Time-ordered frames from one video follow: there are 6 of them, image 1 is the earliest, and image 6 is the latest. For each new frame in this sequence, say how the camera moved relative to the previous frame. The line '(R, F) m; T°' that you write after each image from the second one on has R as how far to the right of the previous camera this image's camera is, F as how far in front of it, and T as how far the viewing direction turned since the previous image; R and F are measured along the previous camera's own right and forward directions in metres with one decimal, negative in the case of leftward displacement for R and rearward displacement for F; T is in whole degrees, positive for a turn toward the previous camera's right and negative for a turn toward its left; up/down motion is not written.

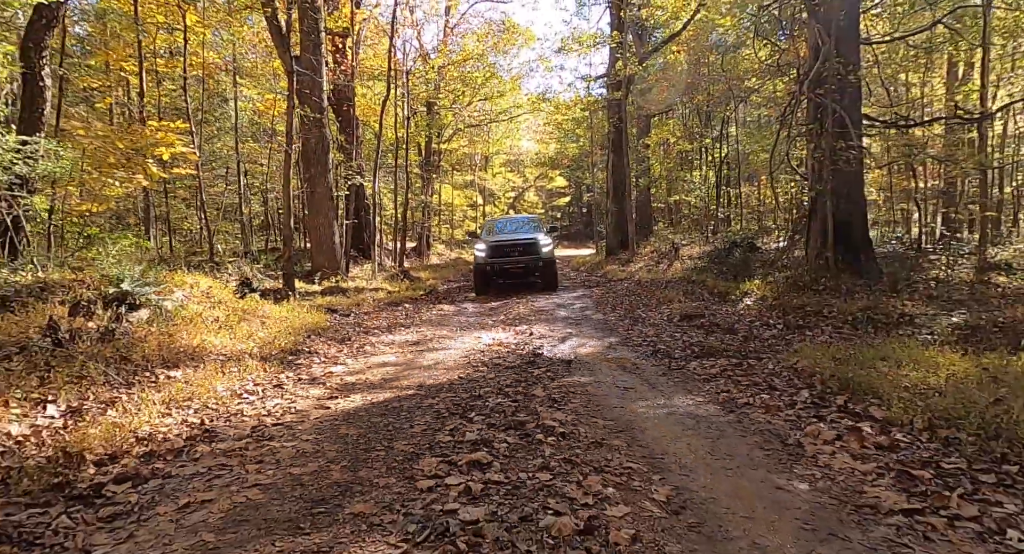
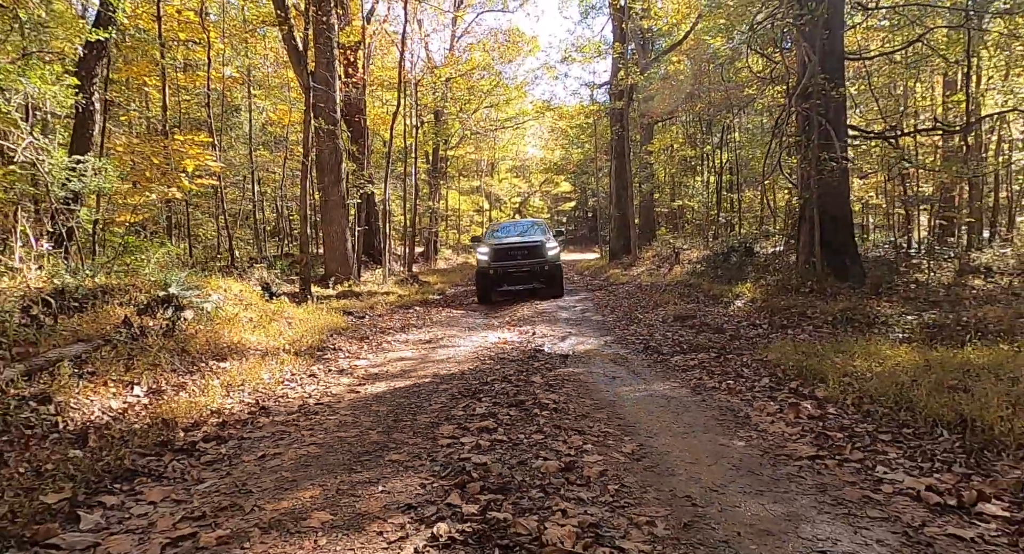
(0.0, -1.2) m; 0°
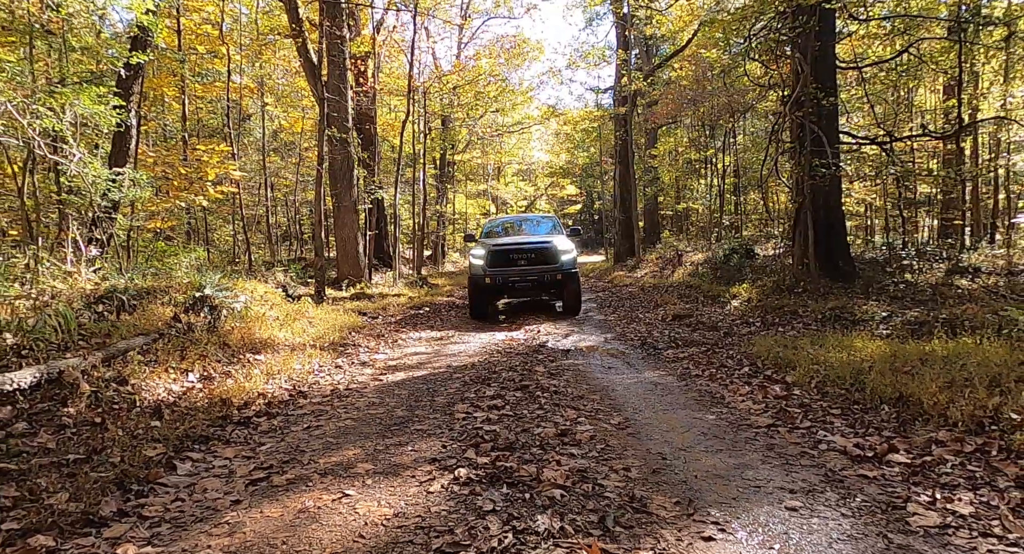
(0.0, -0.9) m; 0°
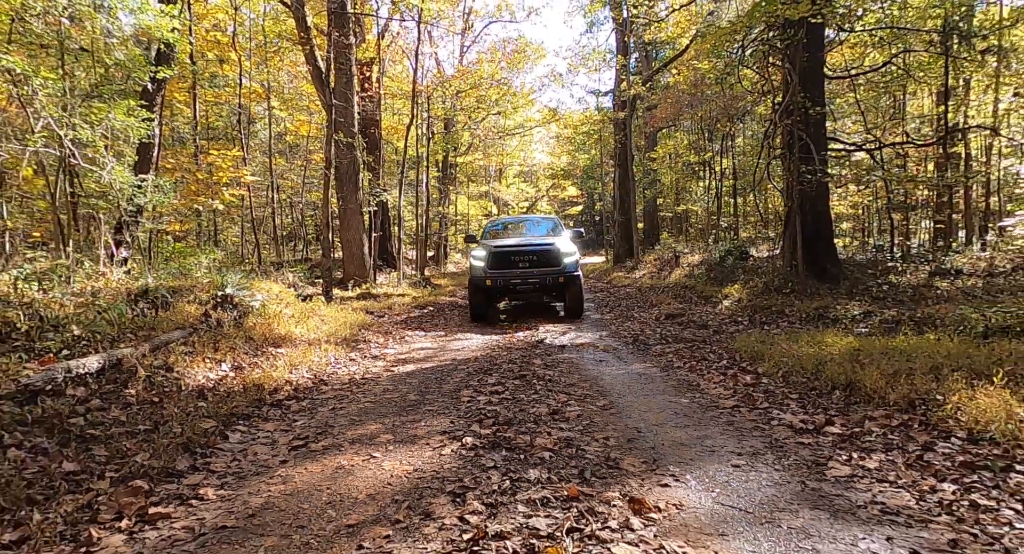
(0.0, -0.9) m; 0°
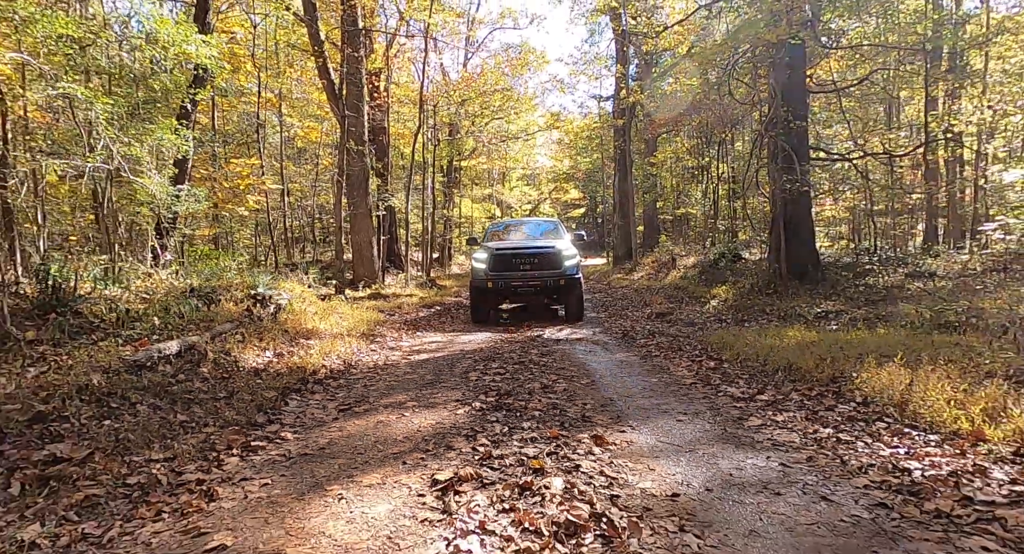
(0.0, -1.5) m; 0°
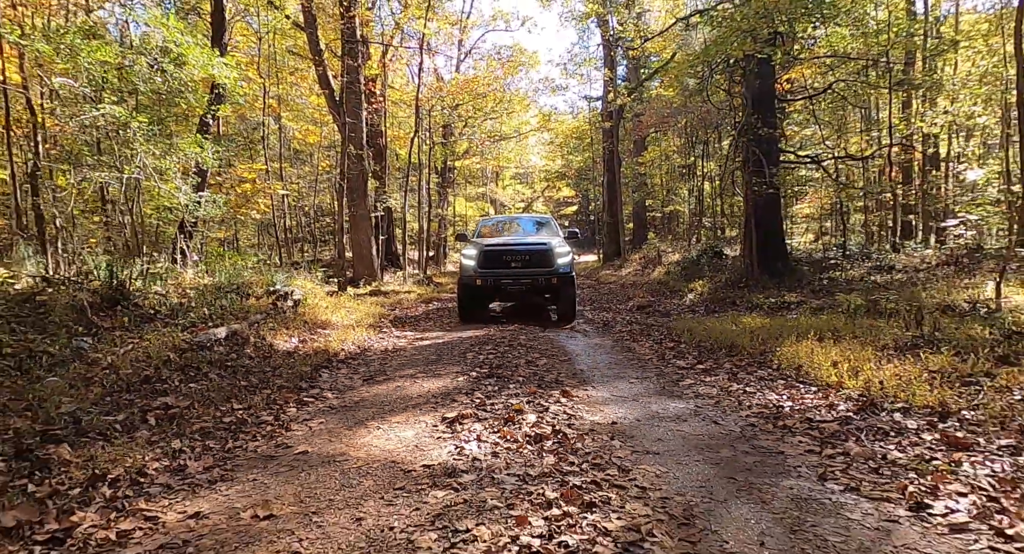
(+0.1, -1.7) m; 0°
